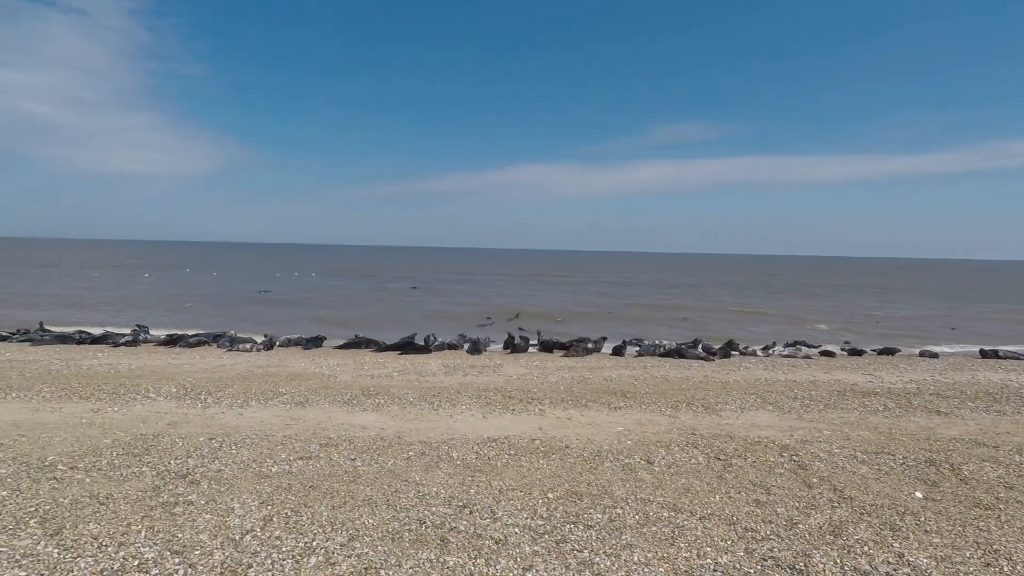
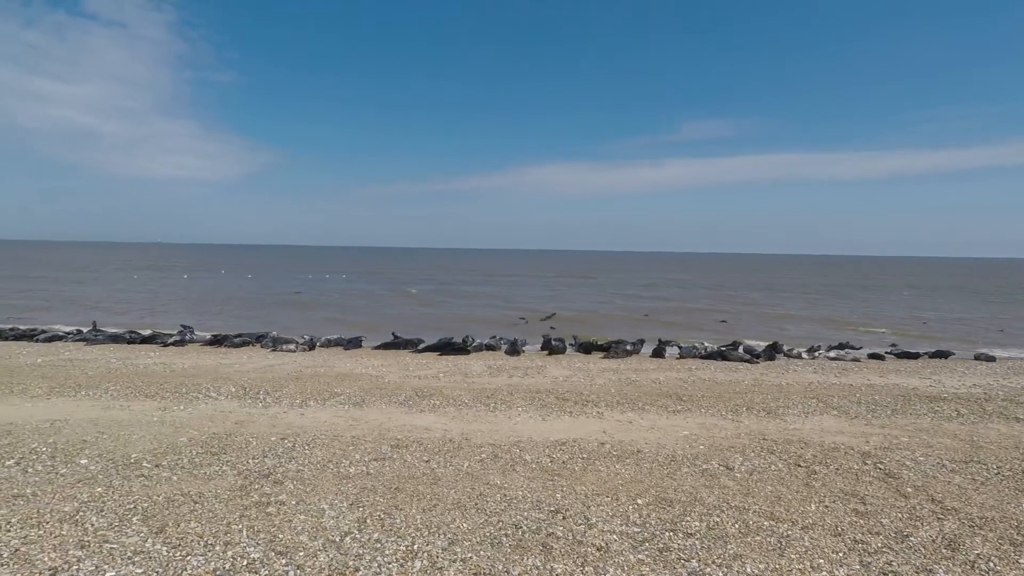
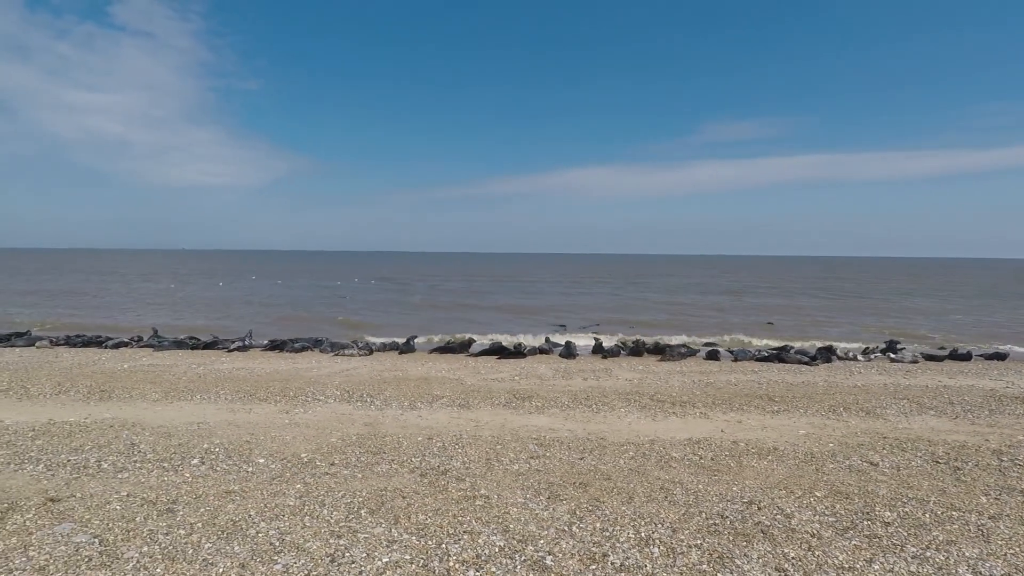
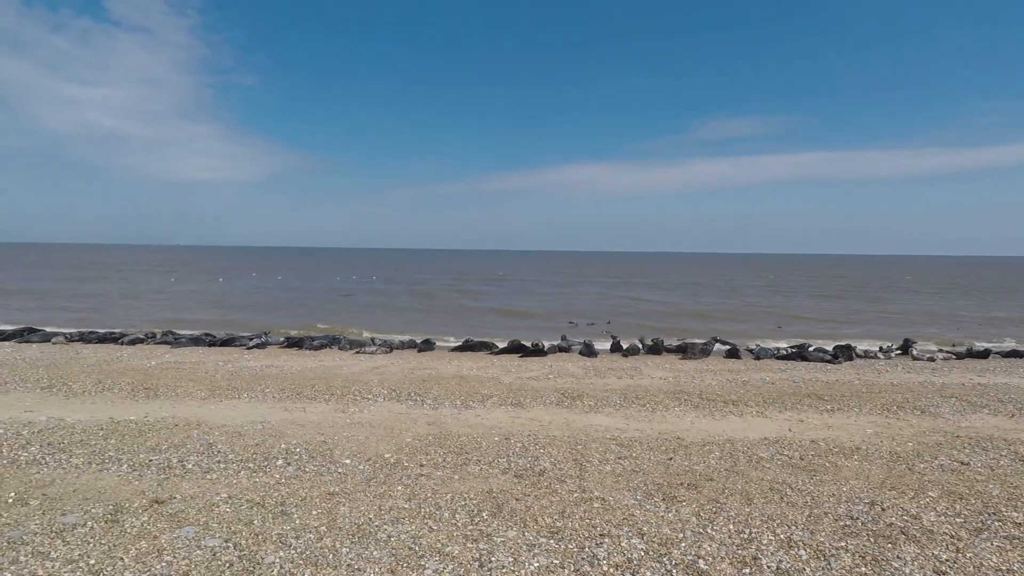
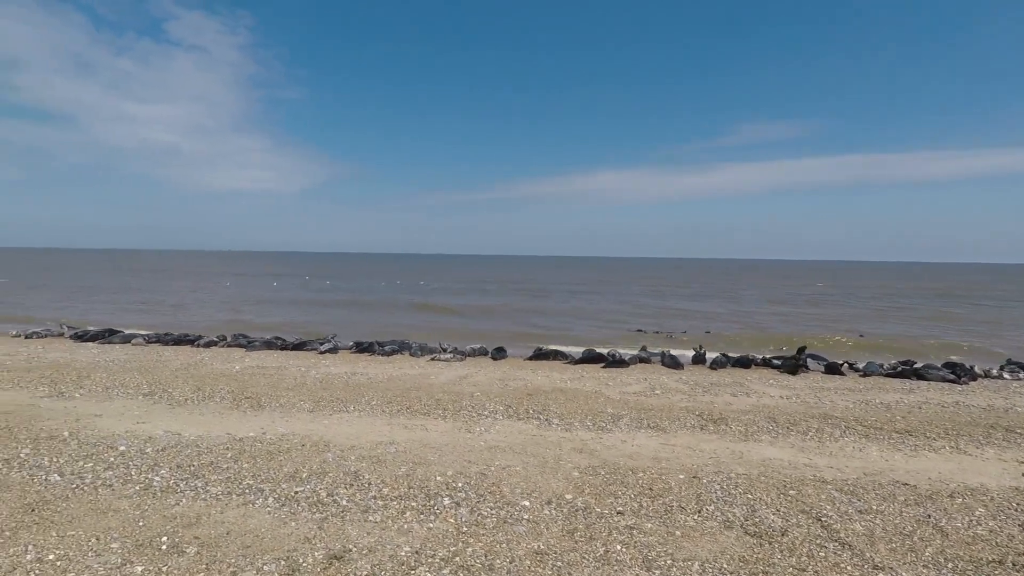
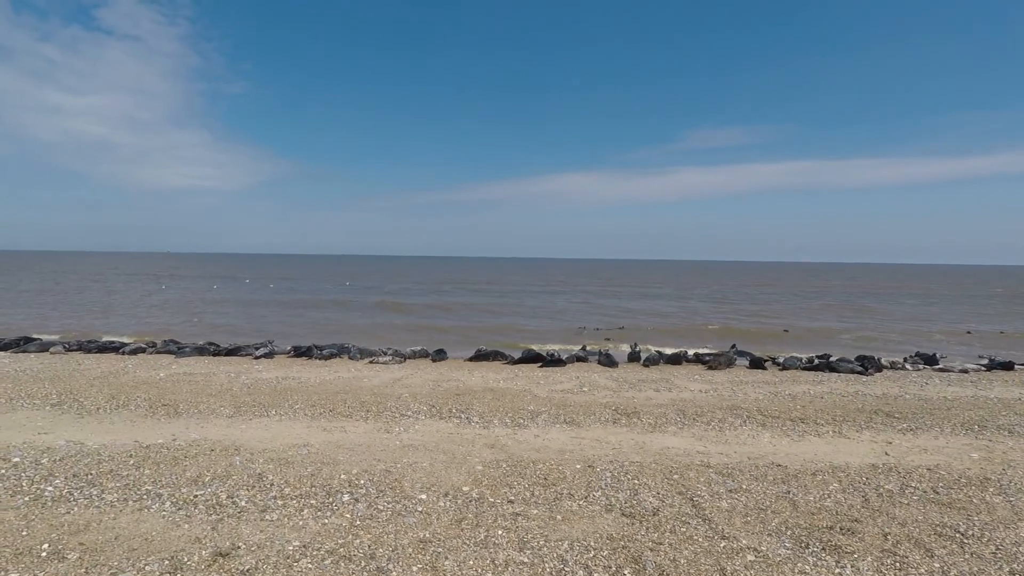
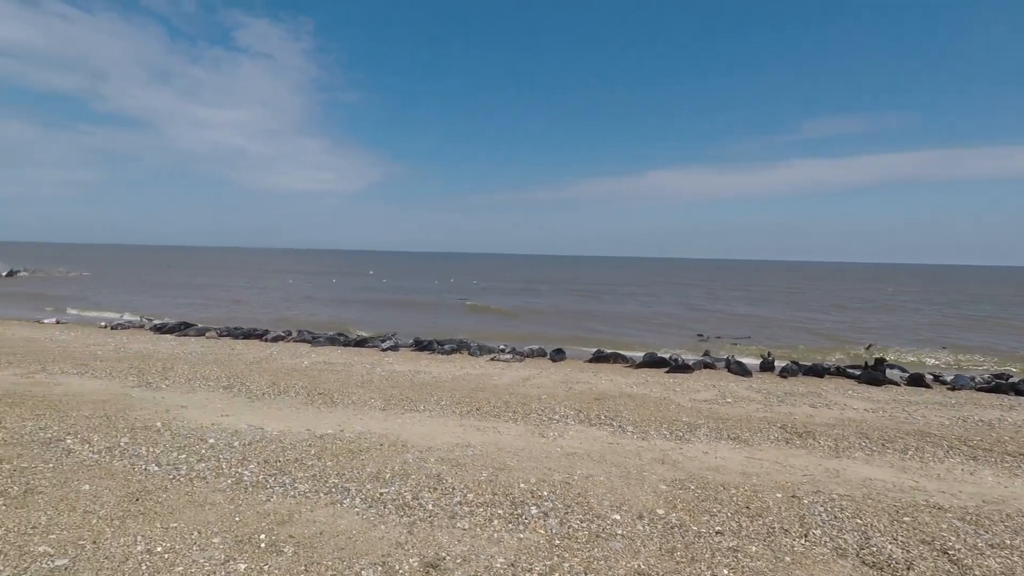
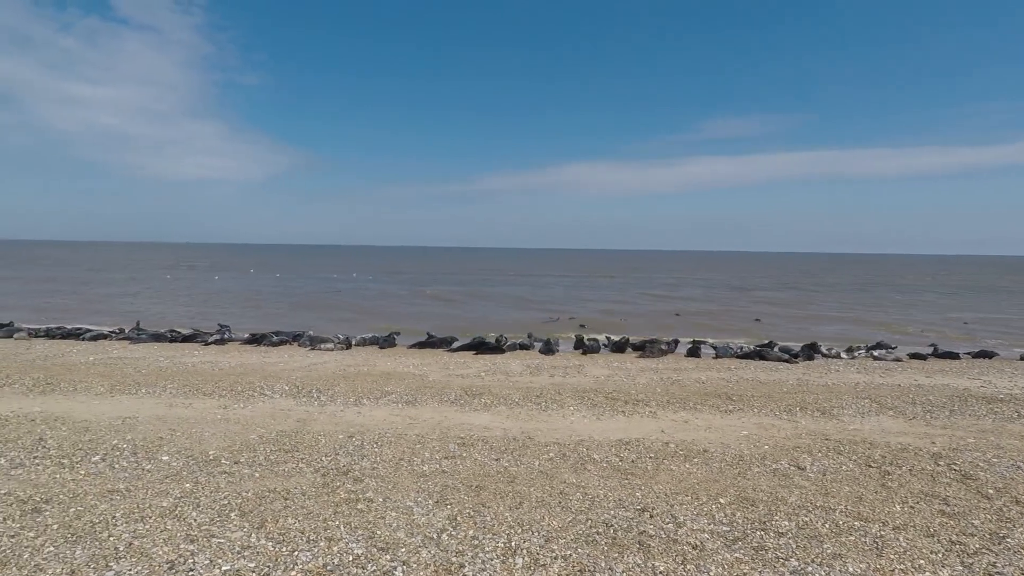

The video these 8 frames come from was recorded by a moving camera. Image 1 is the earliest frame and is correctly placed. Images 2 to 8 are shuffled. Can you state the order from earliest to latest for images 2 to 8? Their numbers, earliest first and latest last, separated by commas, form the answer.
2, 8, 3, 4, 6, 5, 7
